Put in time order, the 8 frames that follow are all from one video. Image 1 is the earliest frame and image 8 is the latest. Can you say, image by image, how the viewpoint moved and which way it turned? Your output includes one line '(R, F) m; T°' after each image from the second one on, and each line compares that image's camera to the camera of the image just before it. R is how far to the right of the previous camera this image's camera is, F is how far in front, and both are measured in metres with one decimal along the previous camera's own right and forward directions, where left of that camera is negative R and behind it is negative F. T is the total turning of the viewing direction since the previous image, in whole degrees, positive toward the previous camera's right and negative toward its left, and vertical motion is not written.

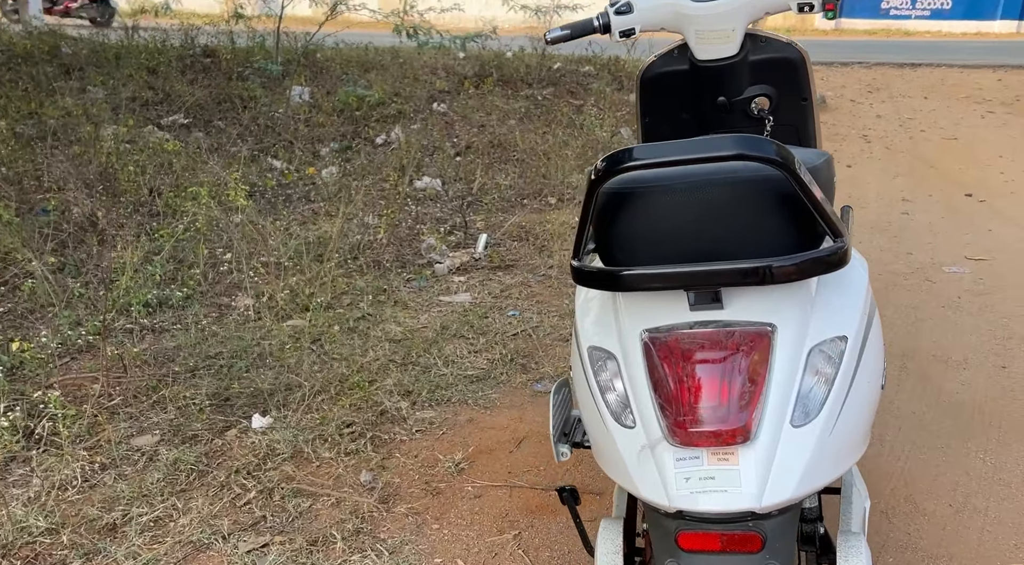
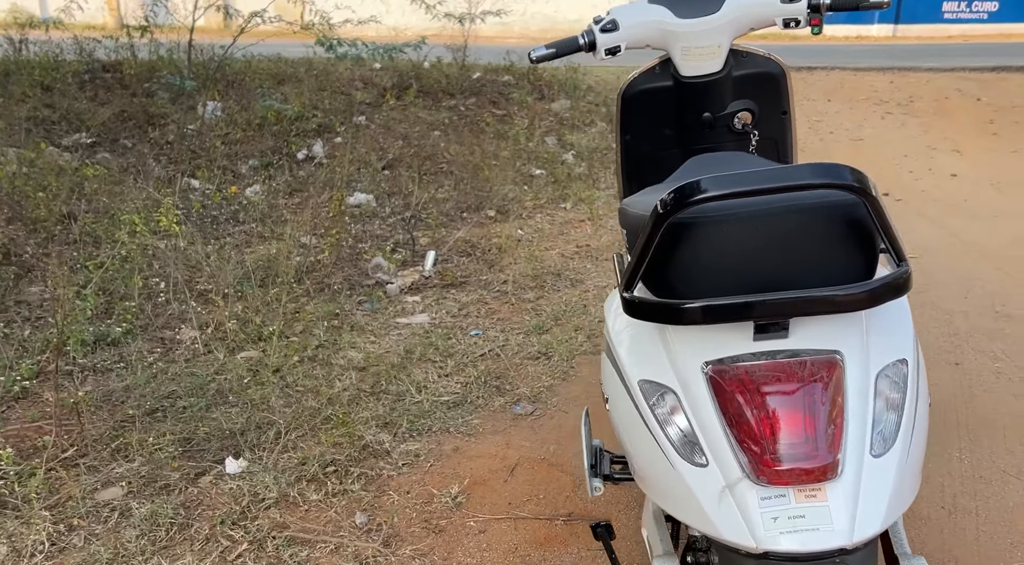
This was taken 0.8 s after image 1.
(-0.3, +0.1) m; +6°
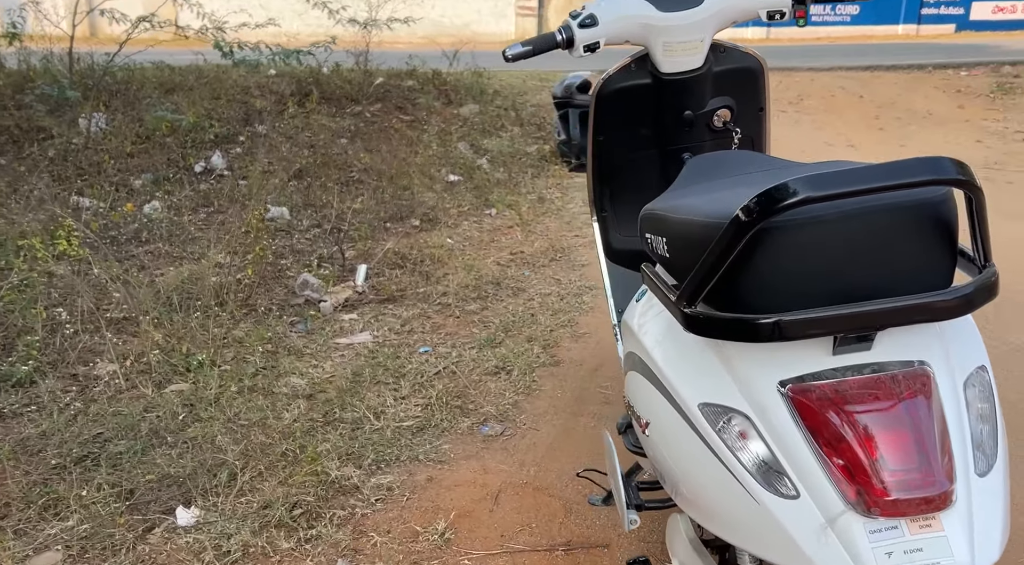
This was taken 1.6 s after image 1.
(-0.3, +0.2) m; +7°
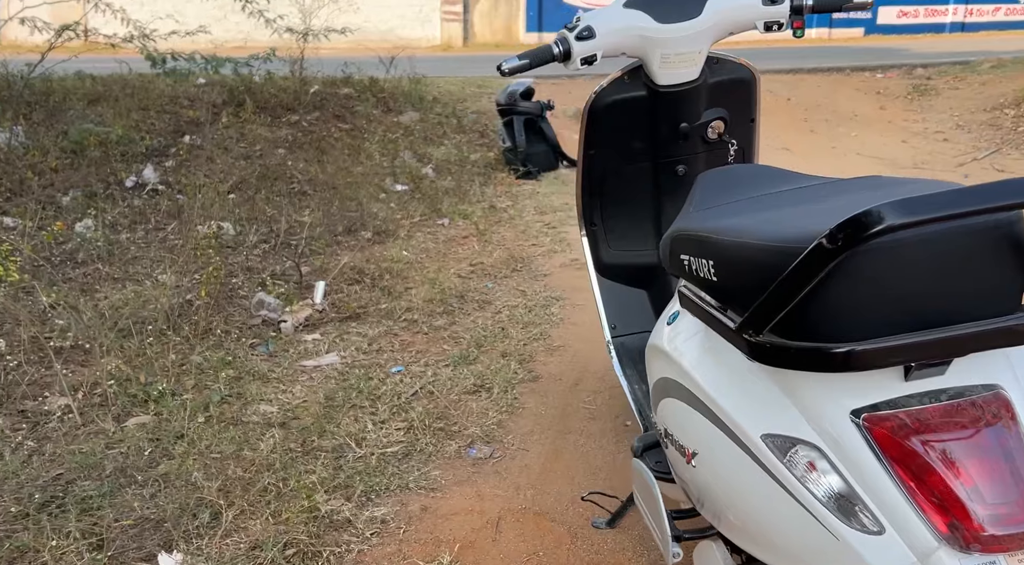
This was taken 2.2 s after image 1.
(-0.2, +0.1) m; +5°
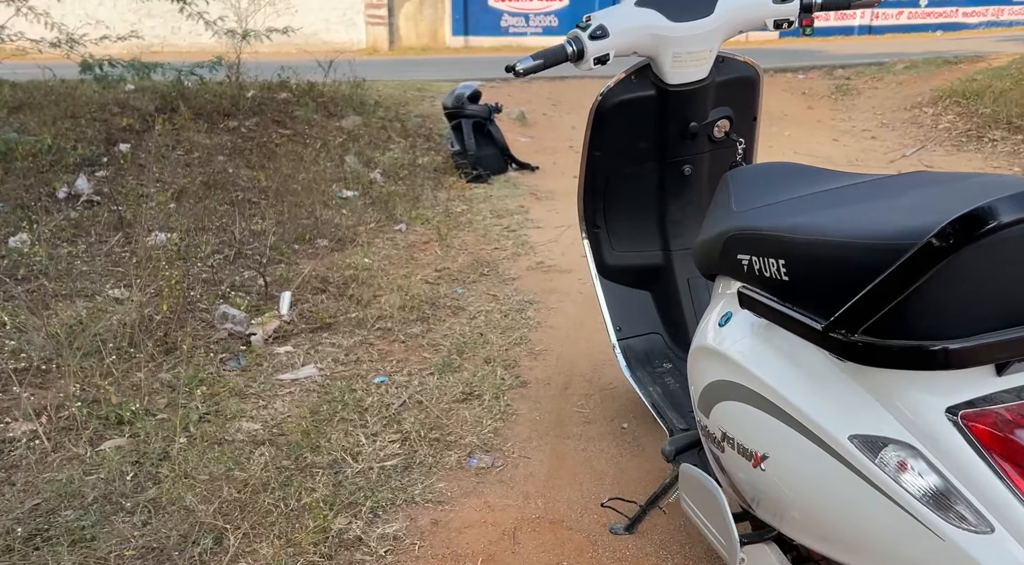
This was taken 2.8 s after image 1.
(-0.3, +0.1) m; +5°
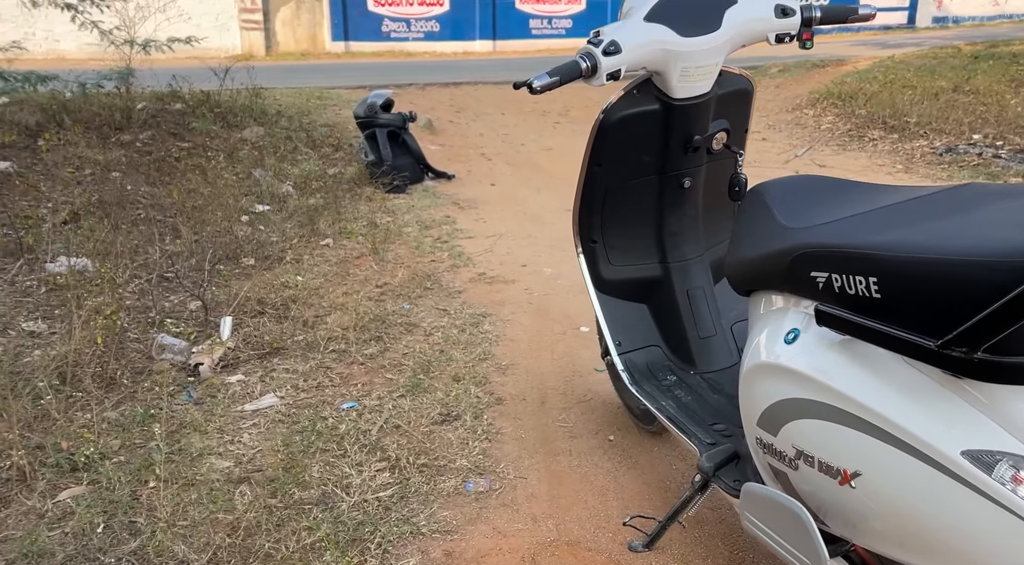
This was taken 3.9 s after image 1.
(-0.4, +0.1) m; +8°
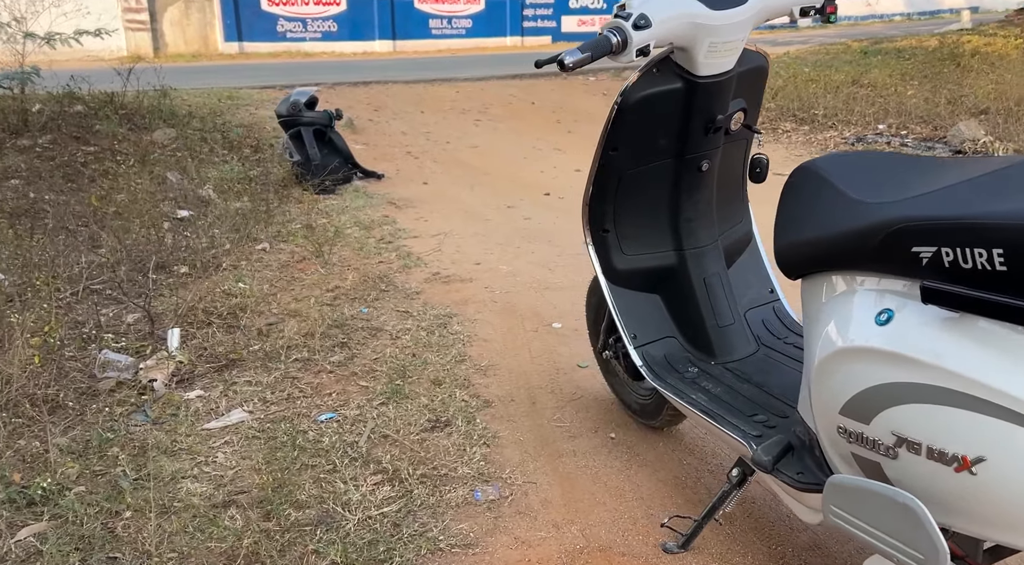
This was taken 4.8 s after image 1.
(-0.4, +0.2) m; +7°
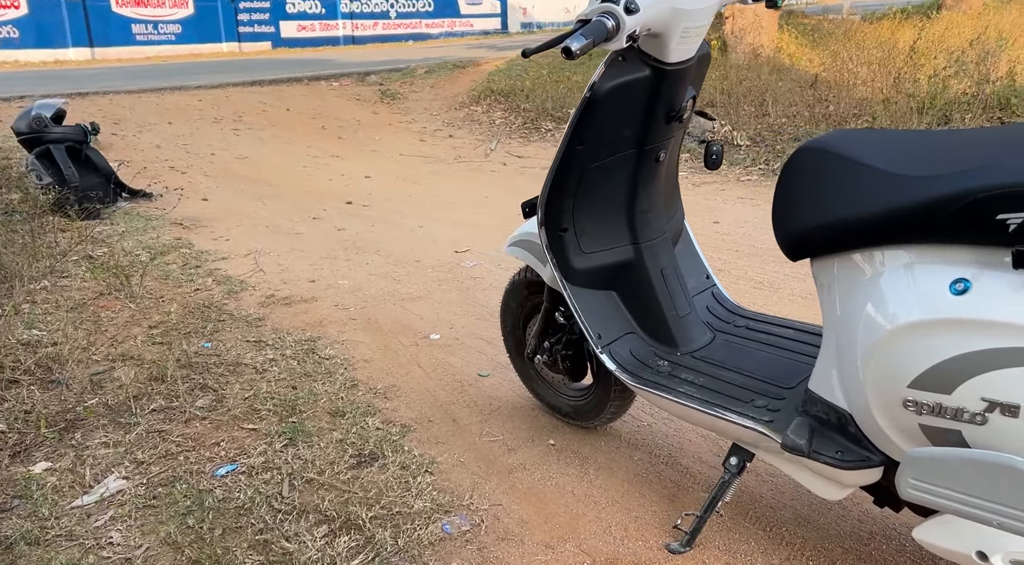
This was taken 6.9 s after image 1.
(-0.7, +0.3) m; +18°
